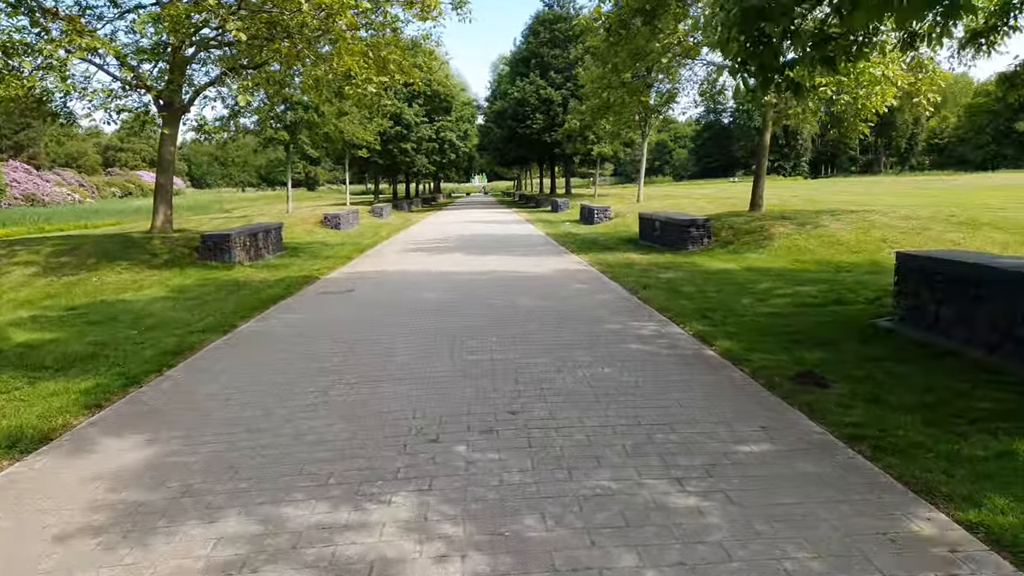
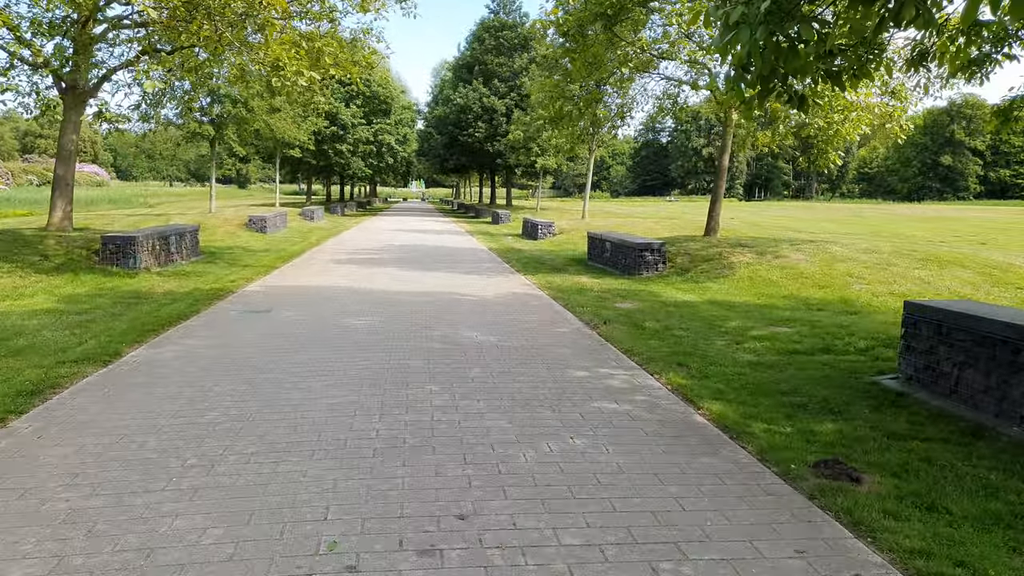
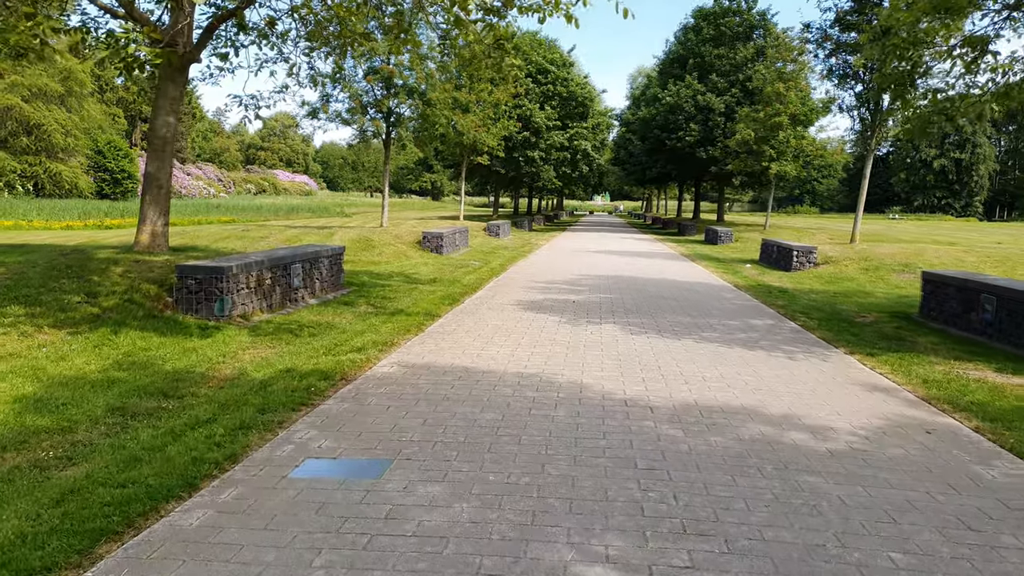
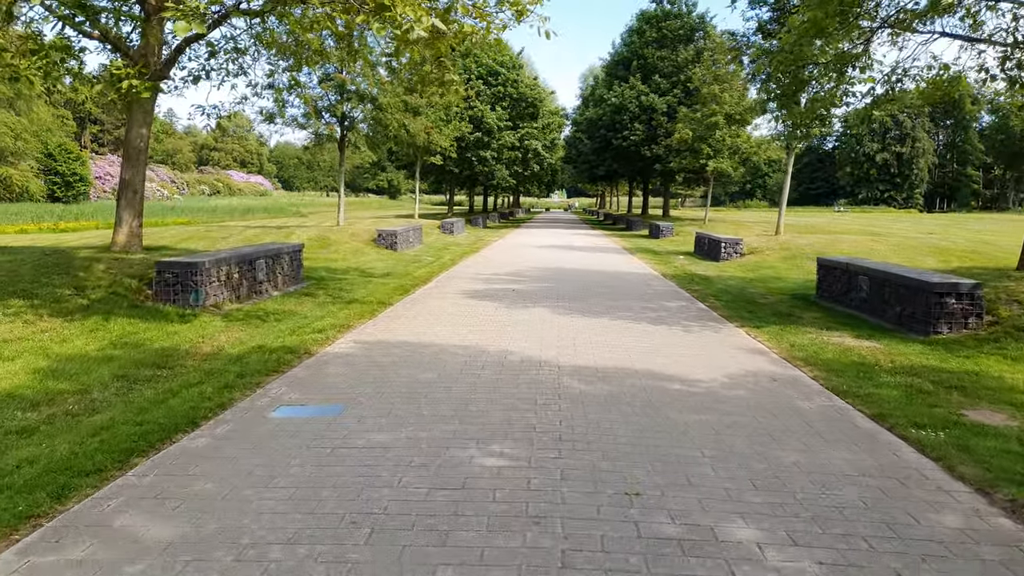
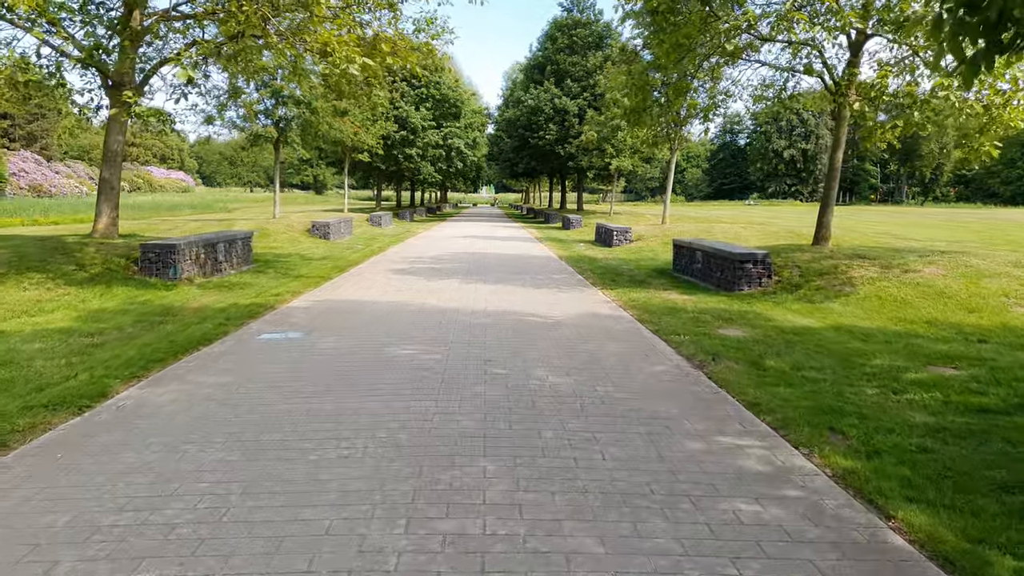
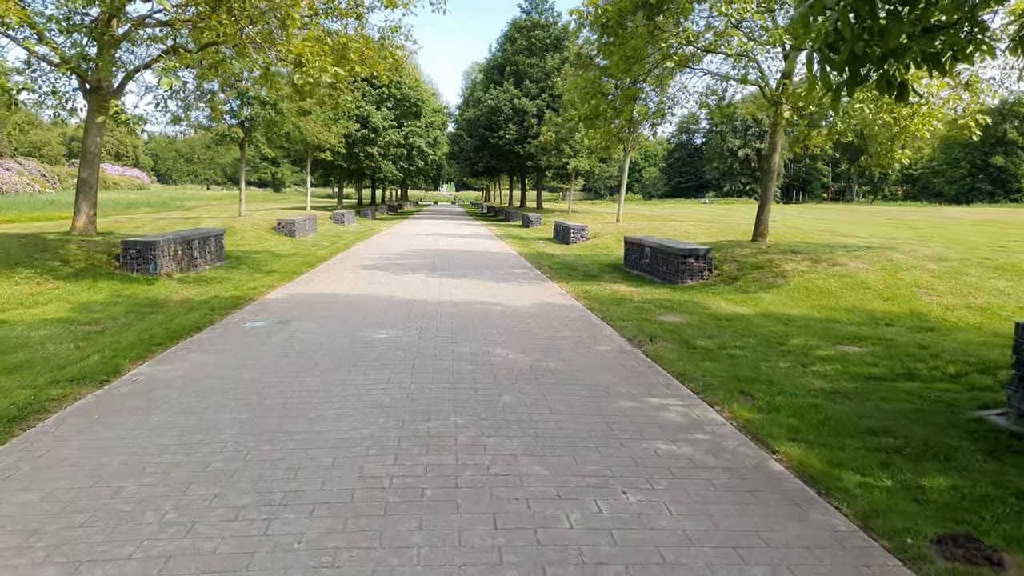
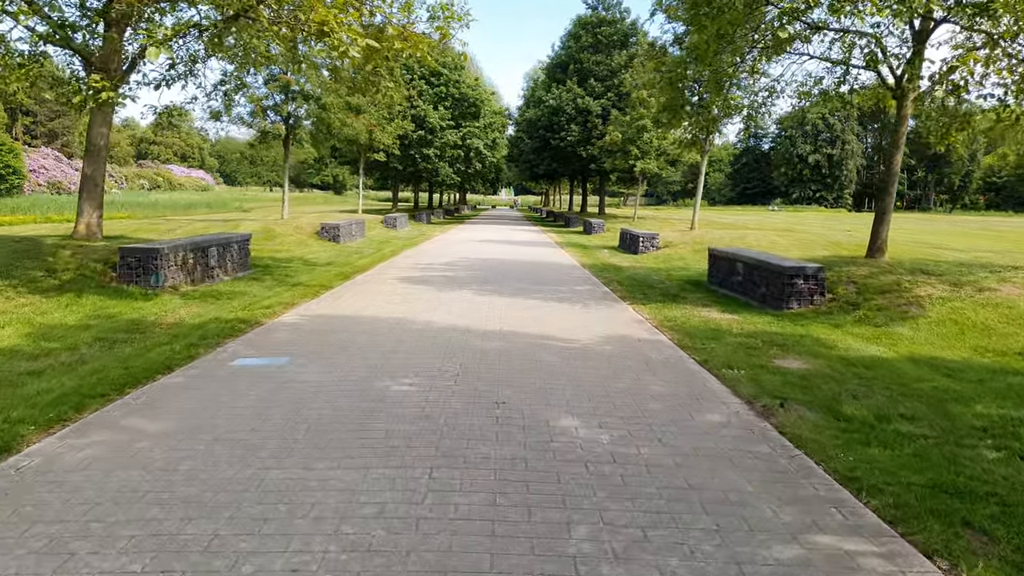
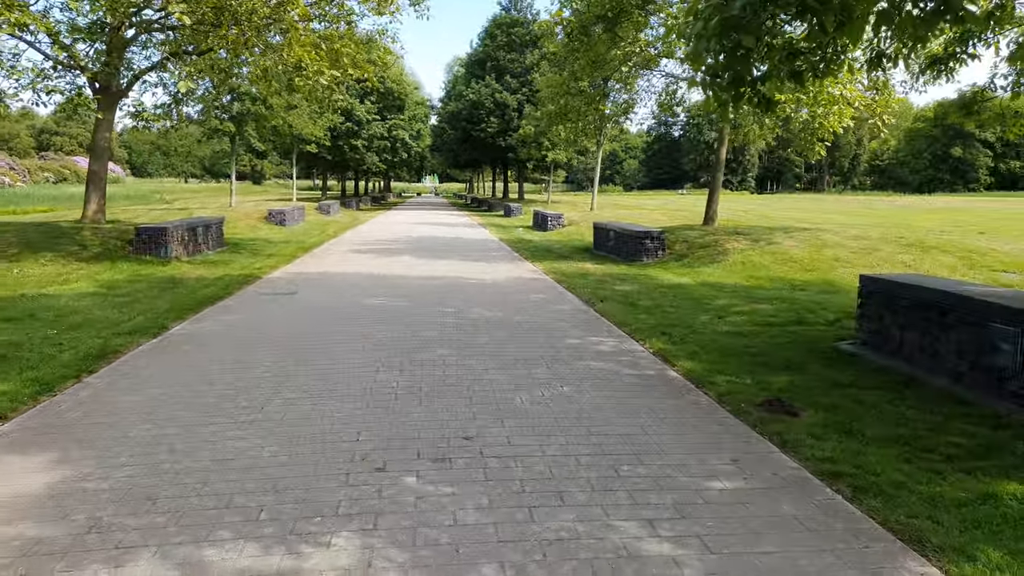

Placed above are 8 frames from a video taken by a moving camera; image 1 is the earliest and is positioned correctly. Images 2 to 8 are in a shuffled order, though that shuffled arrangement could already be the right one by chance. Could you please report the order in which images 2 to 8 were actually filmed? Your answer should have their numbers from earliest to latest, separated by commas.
8, 2, 6, 5, 7, 4, 3
